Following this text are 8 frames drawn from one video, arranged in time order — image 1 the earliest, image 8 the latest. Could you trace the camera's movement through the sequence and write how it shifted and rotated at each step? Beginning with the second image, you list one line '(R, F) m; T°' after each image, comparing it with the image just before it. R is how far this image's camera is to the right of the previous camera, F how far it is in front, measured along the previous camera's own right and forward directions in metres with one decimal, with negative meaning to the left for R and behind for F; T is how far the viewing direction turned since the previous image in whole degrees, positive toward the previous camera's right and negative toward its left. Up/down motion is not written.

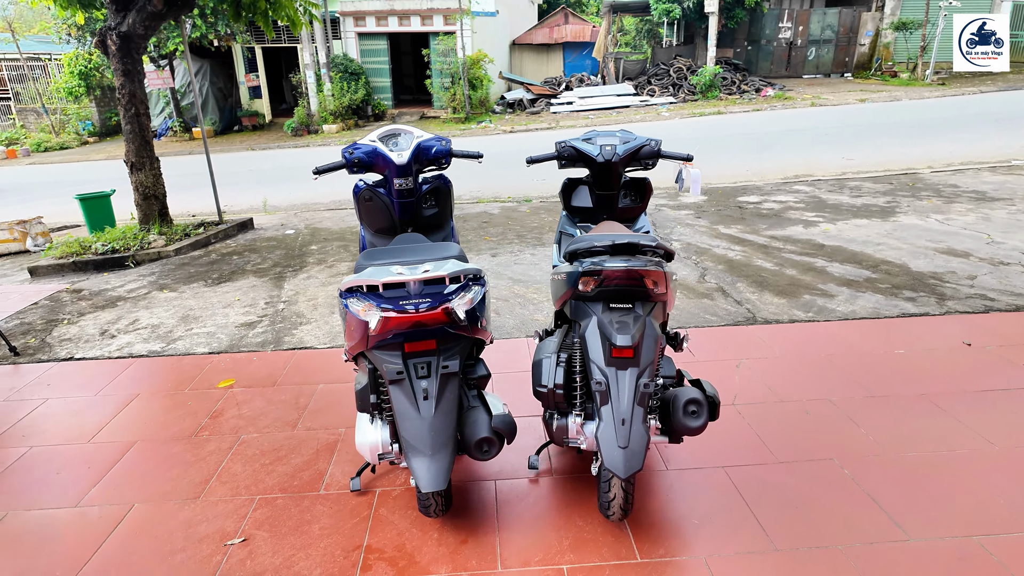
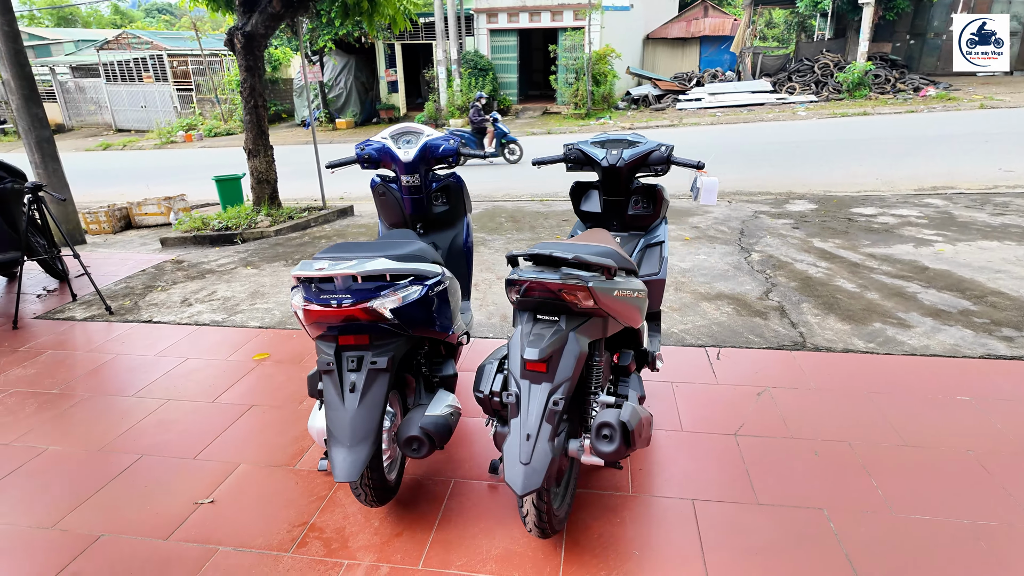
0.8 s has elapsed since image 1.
(+0.6, +0.1) m; -12°
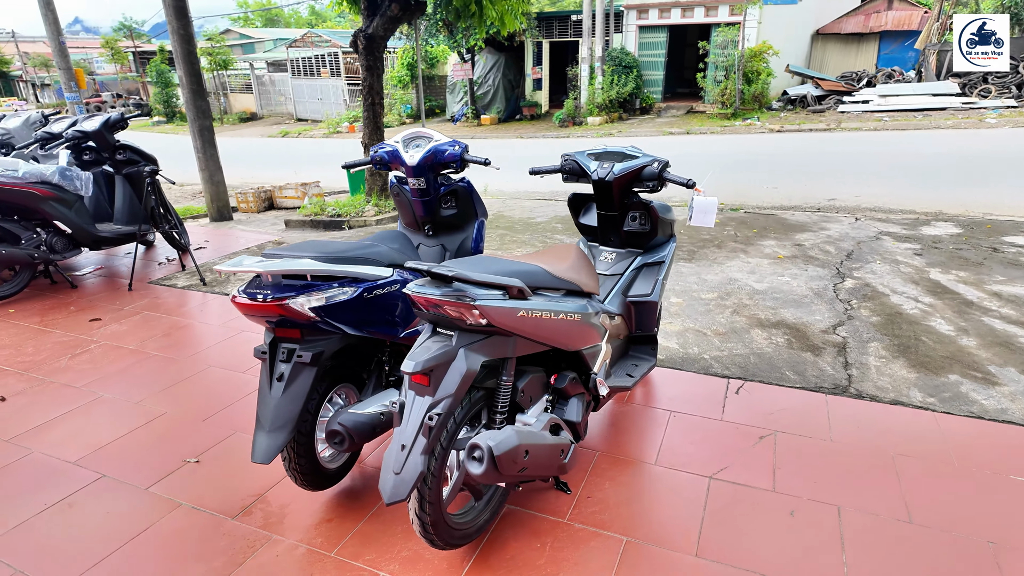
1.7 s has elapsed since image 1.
(+0.7, +0.1) m; -13°
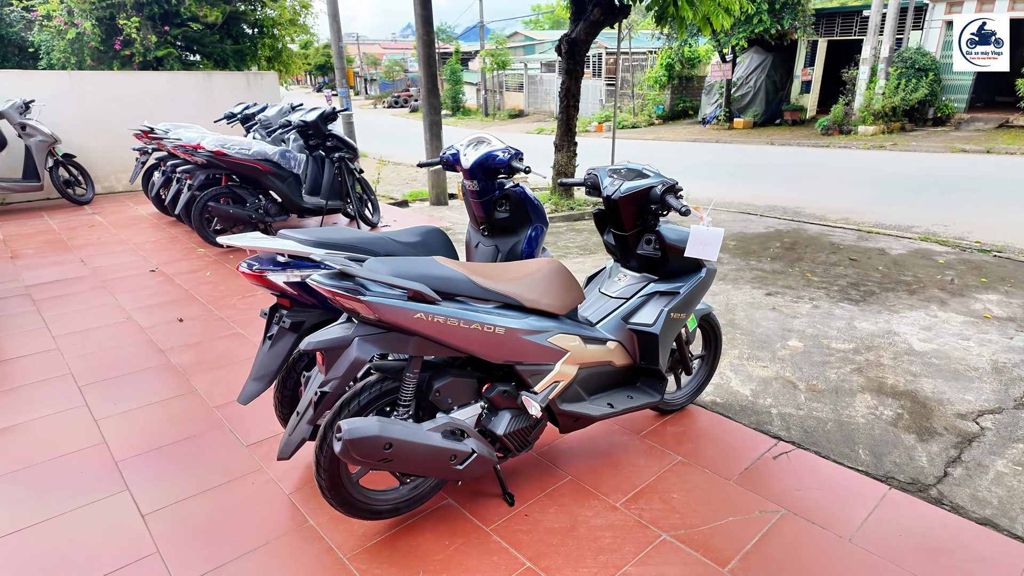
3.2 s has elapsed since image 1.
(+1.0, +0.2) m; -23°
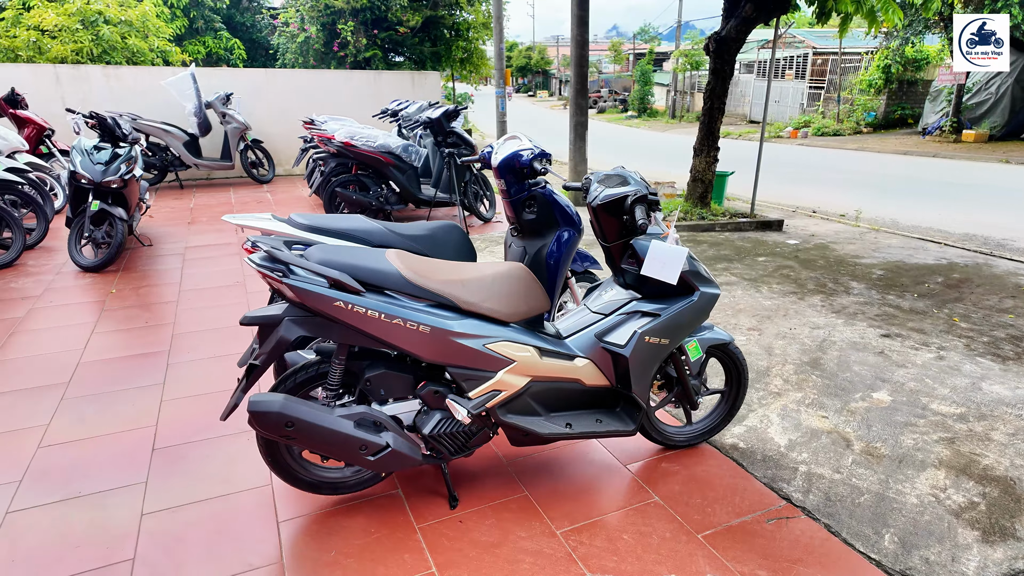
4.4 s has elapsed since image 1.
(+0.8, +0.2) m; -17°
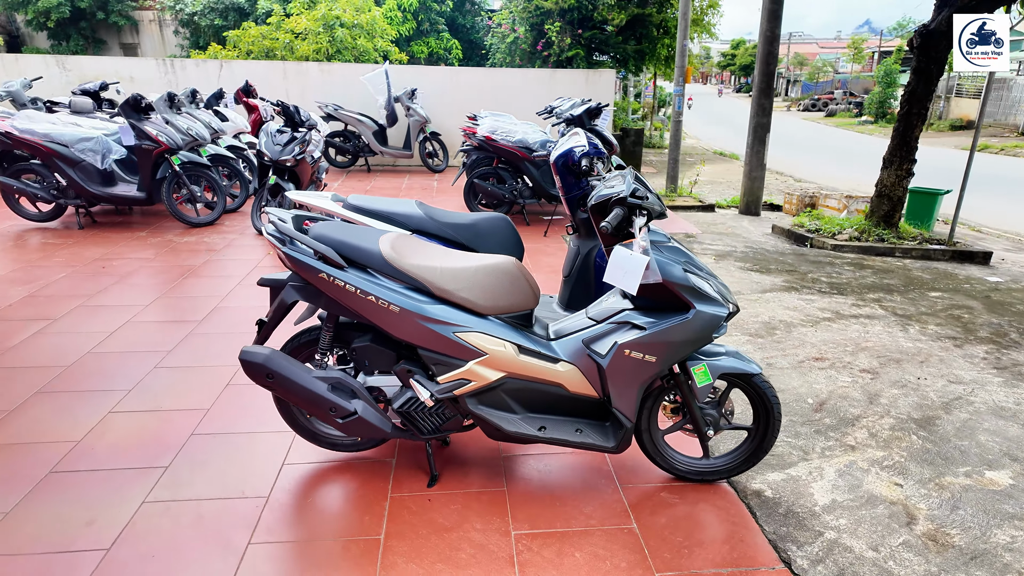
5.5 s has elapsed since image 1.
(+0.7, +0.1) m; -18°
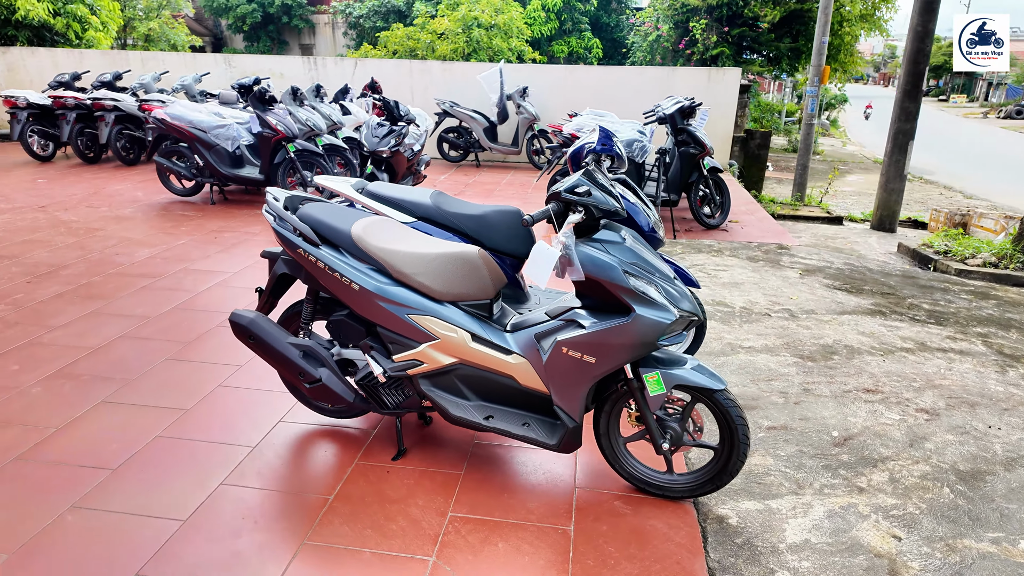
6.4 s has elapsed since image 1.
(+0.7, 0.0) m; -13°
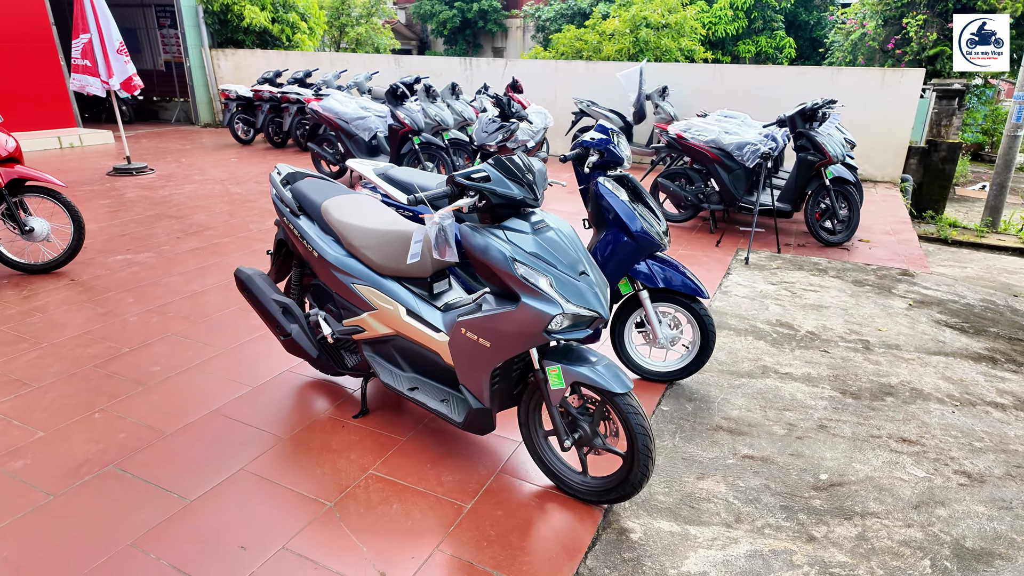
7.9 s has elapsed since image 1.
(+0.9, +0.1) m; -16°
